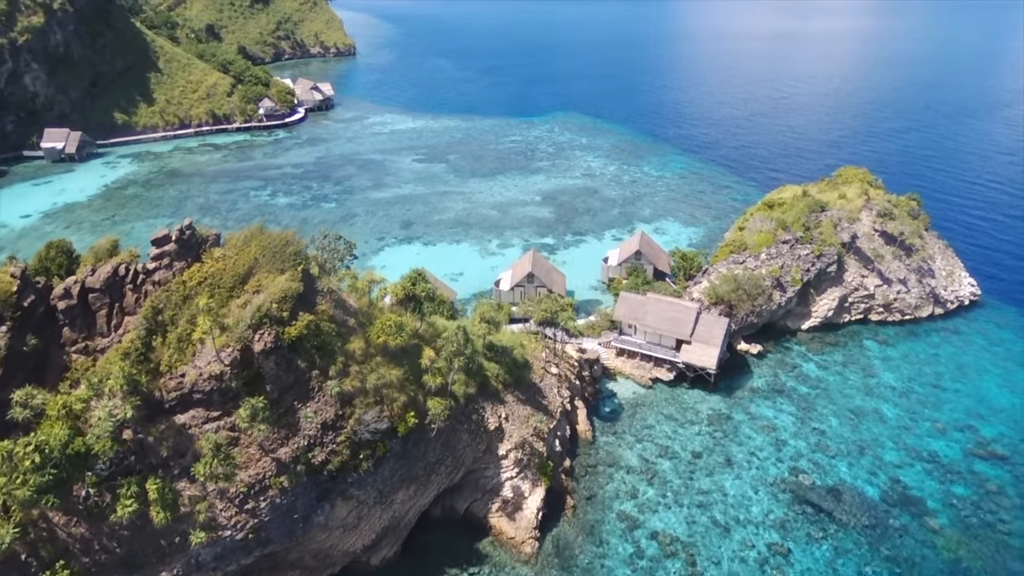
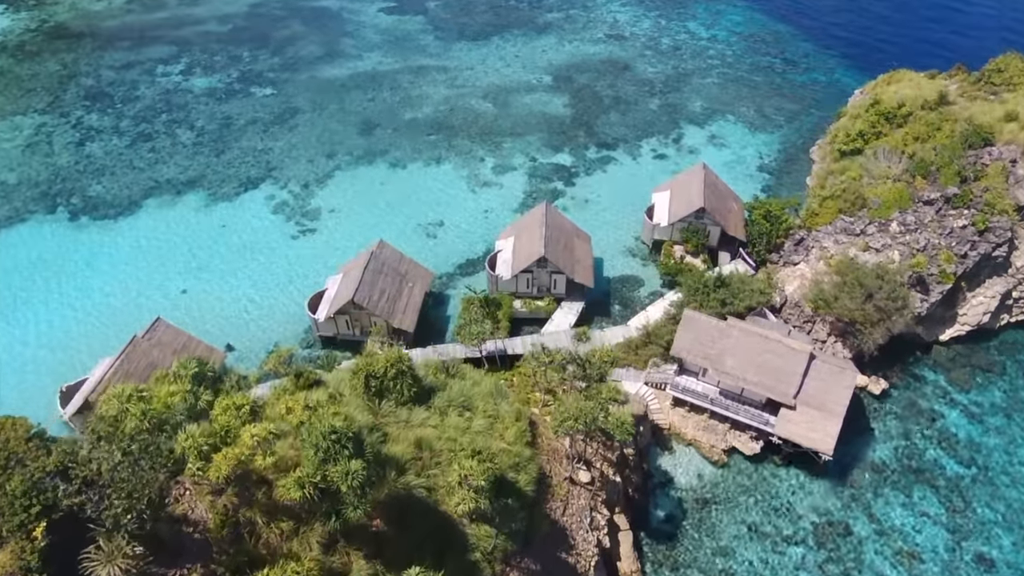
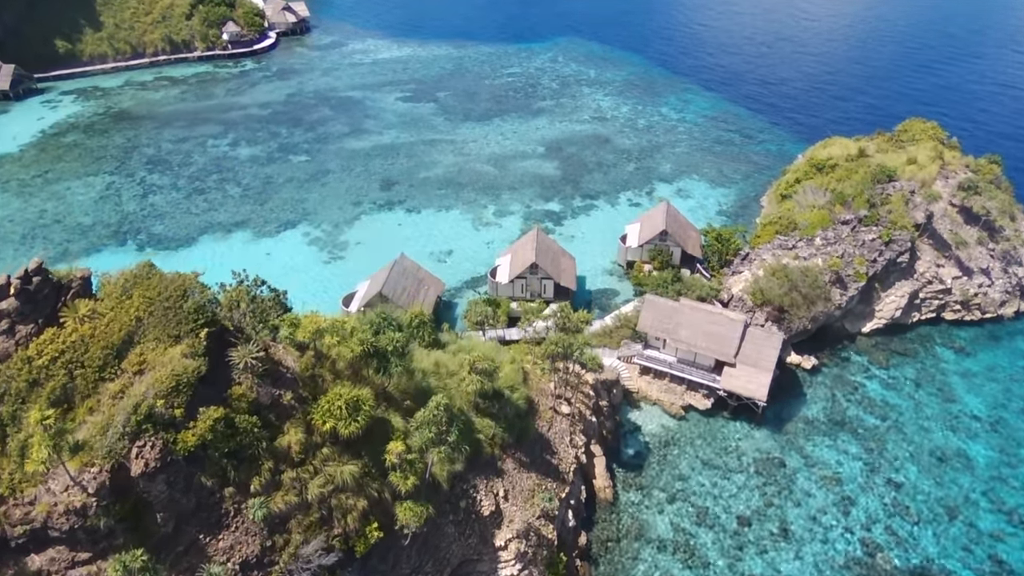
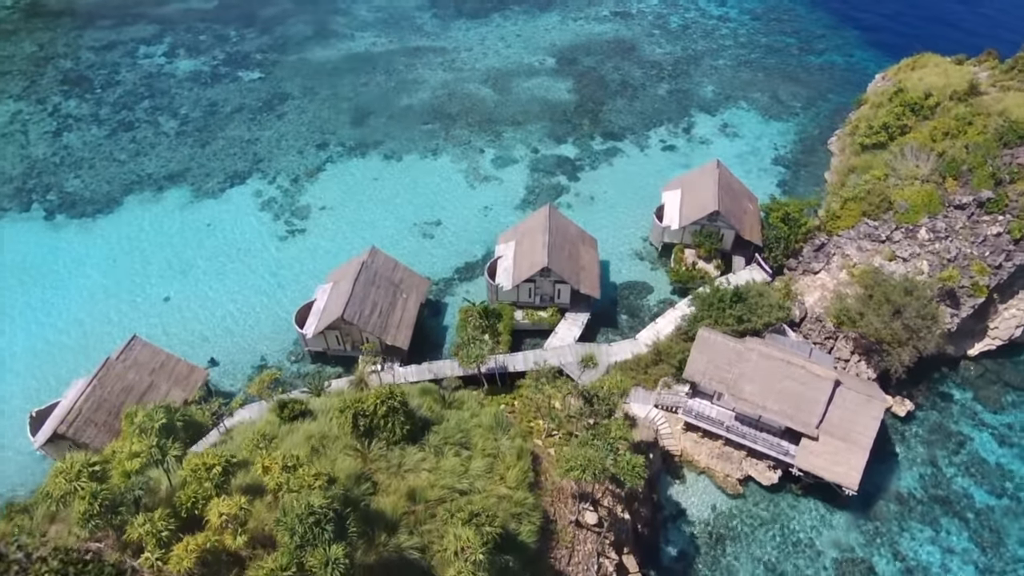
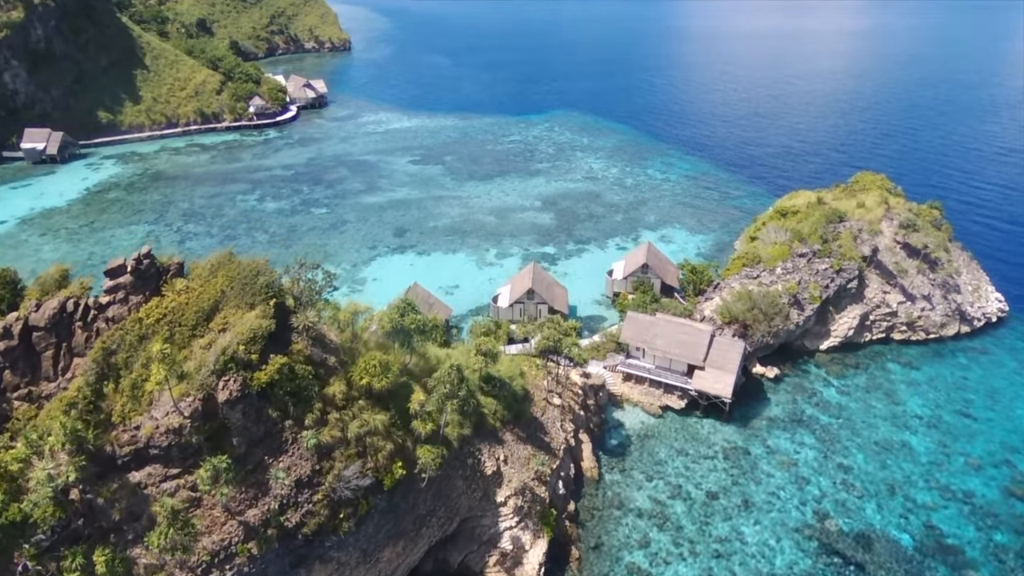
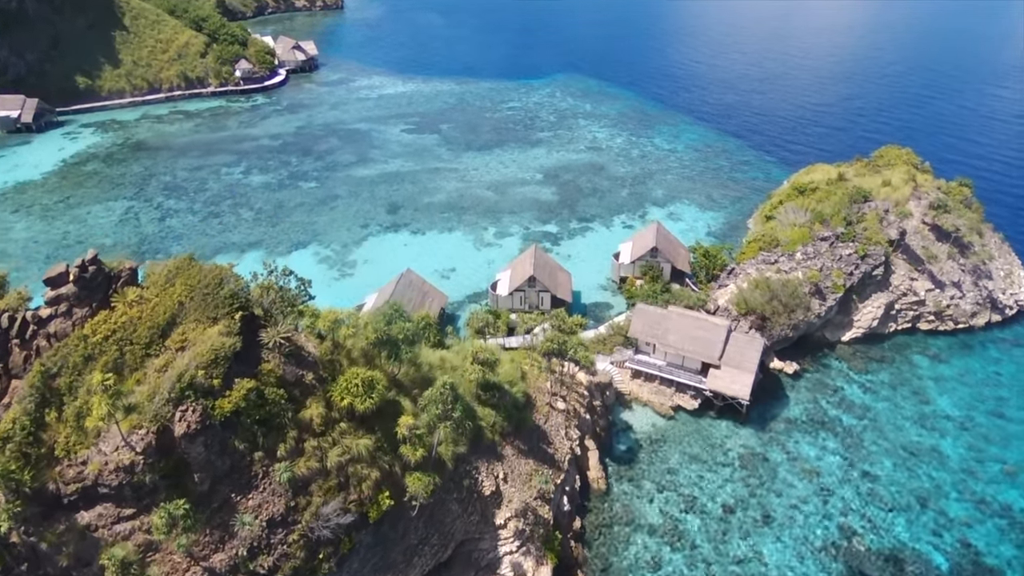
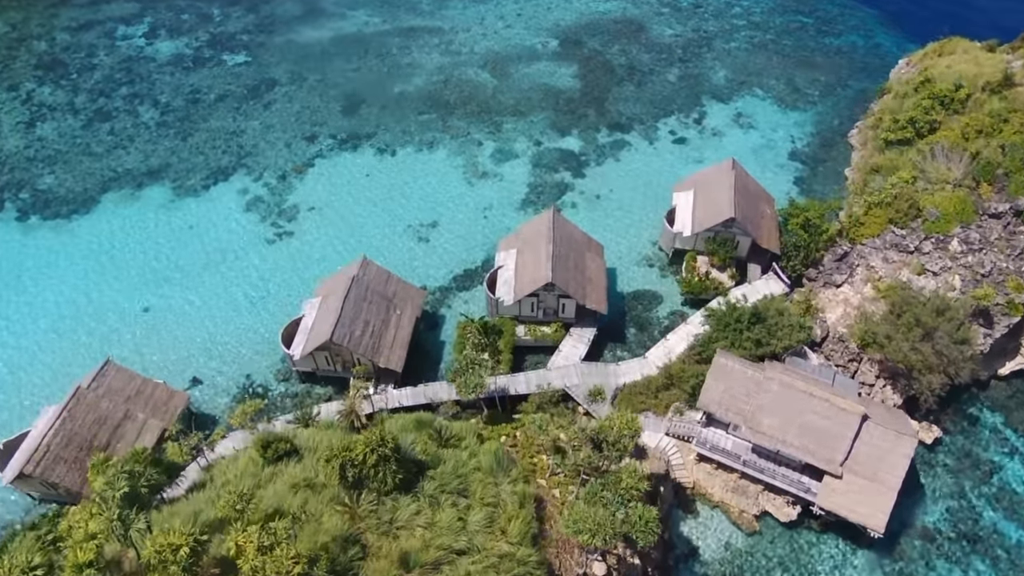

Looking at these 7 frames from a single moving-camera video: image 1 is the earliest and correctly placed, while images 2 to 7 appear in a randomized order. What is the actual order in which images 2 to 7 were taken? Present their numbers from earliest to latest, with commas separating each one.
5, 6, 3, 2, 4, 7
